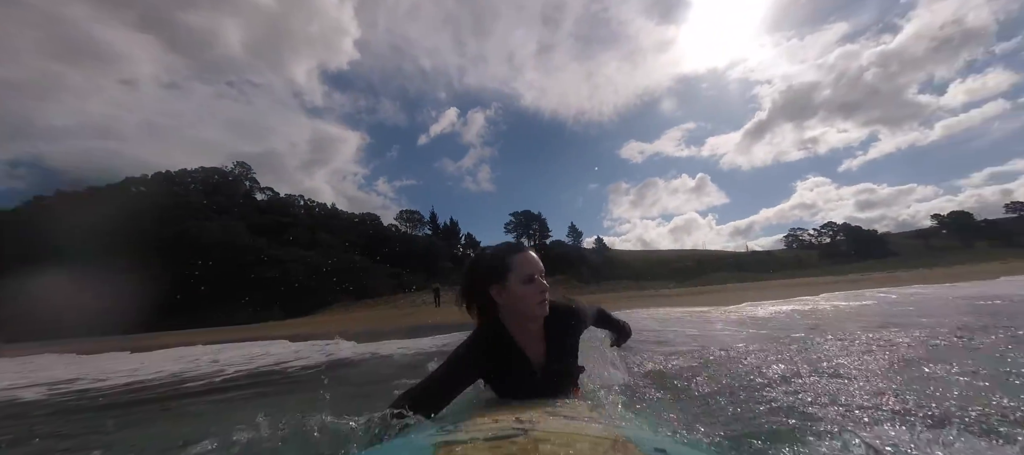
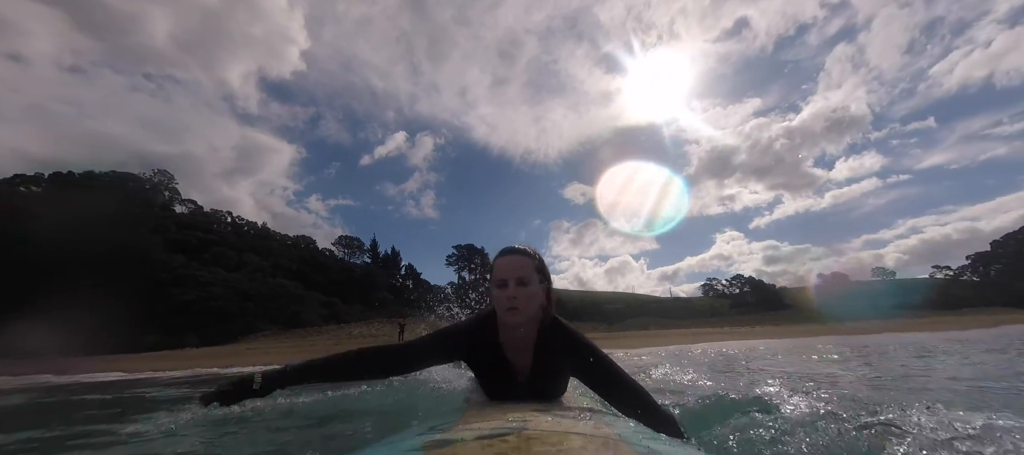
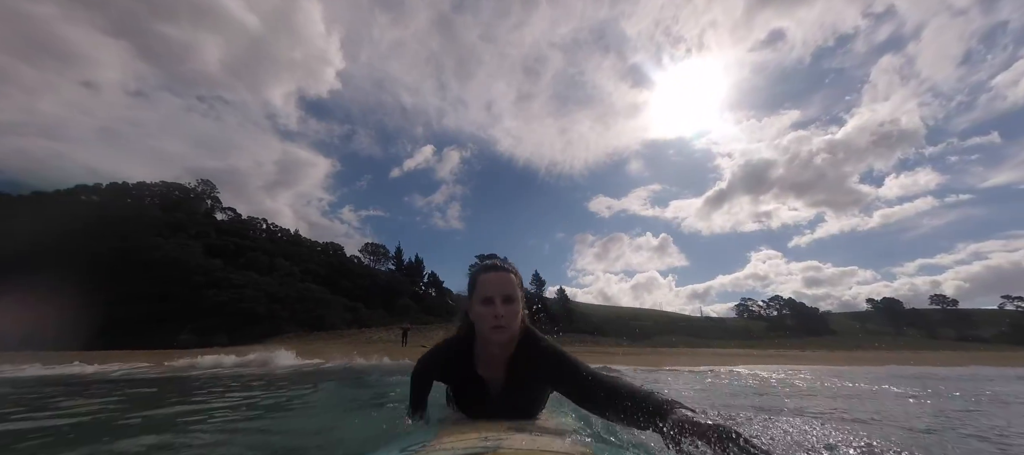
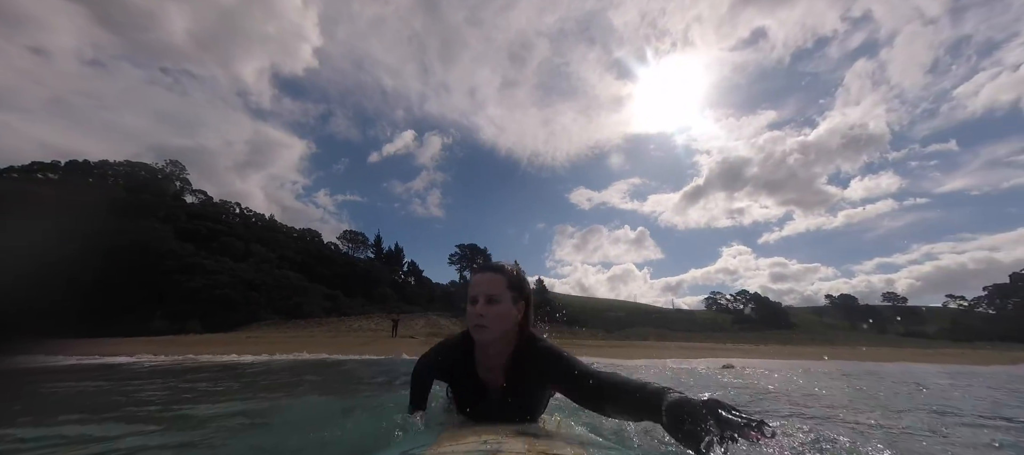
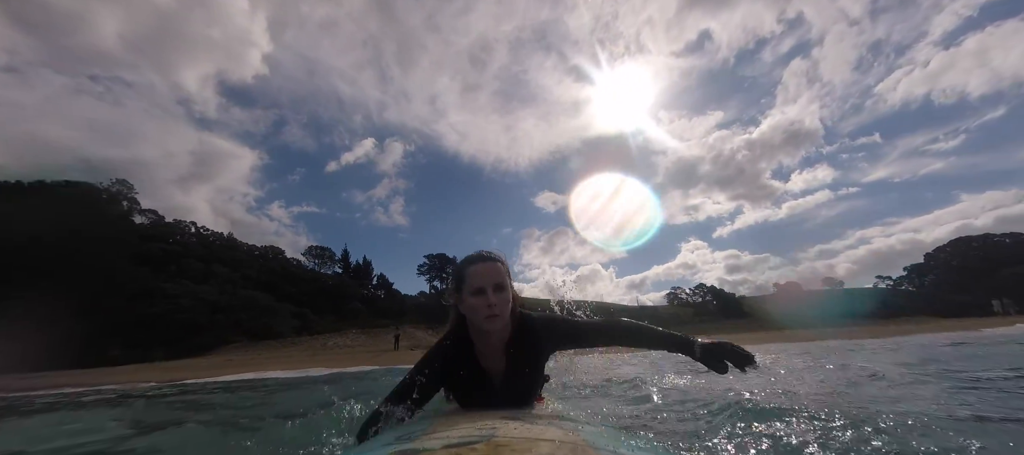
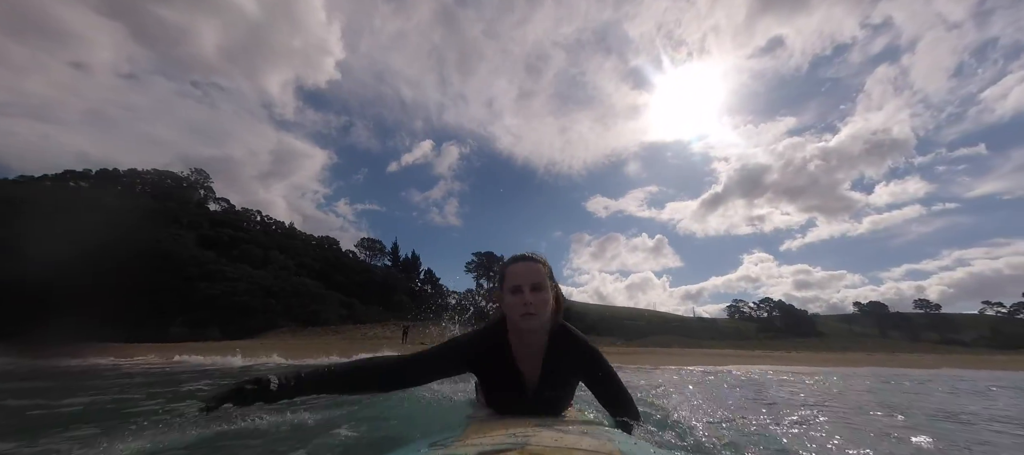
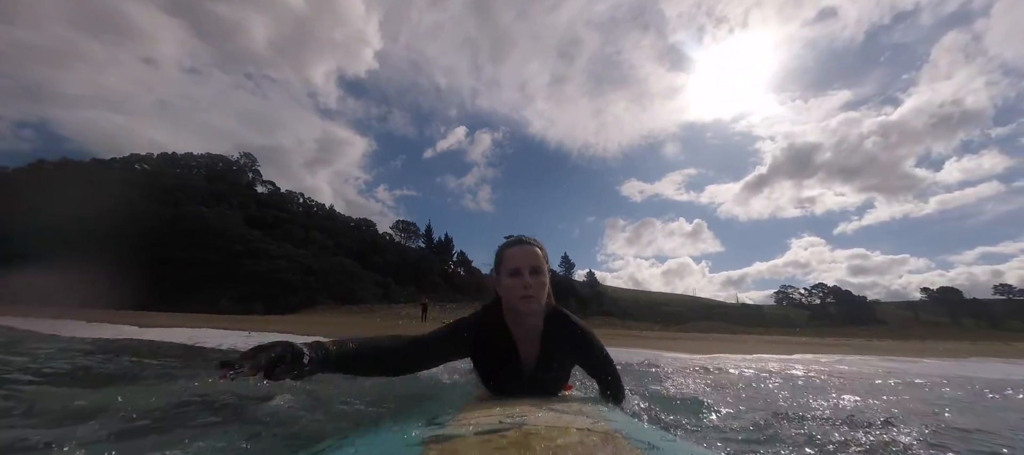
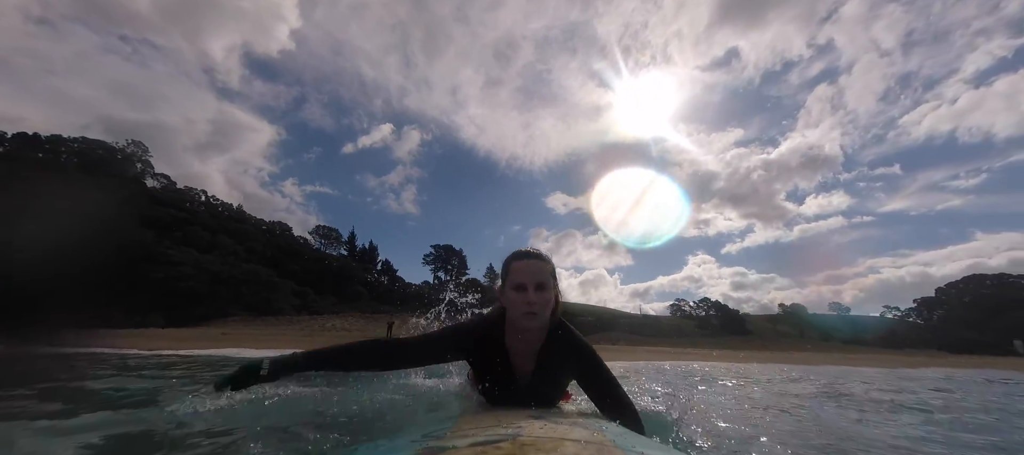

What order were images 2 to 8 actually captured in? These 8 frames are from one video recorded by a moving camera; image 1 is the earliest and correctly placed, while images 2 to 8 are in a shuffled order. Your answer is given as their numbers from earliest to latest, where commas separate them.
7, 3, 6, 4, 2, 8, 5
